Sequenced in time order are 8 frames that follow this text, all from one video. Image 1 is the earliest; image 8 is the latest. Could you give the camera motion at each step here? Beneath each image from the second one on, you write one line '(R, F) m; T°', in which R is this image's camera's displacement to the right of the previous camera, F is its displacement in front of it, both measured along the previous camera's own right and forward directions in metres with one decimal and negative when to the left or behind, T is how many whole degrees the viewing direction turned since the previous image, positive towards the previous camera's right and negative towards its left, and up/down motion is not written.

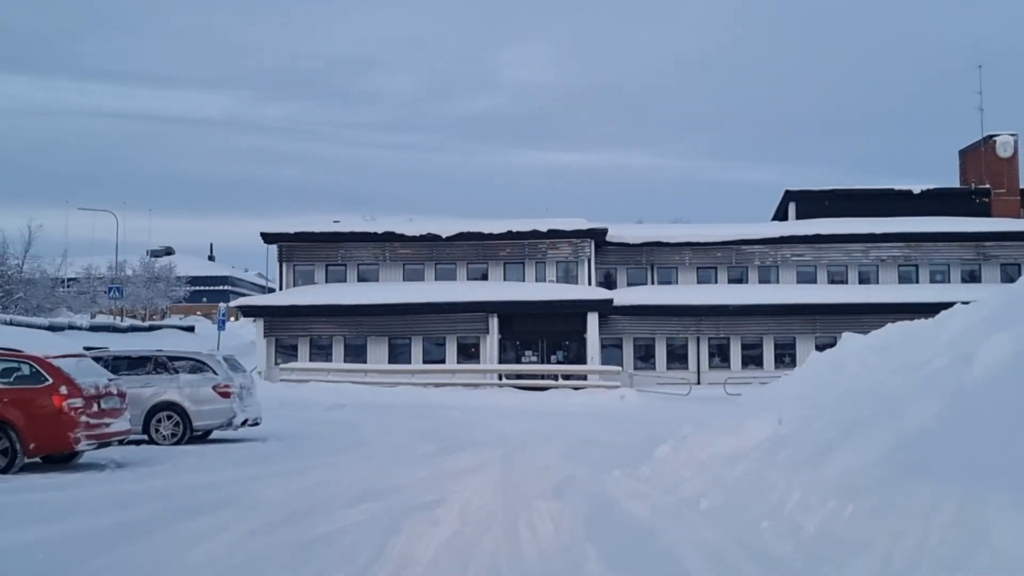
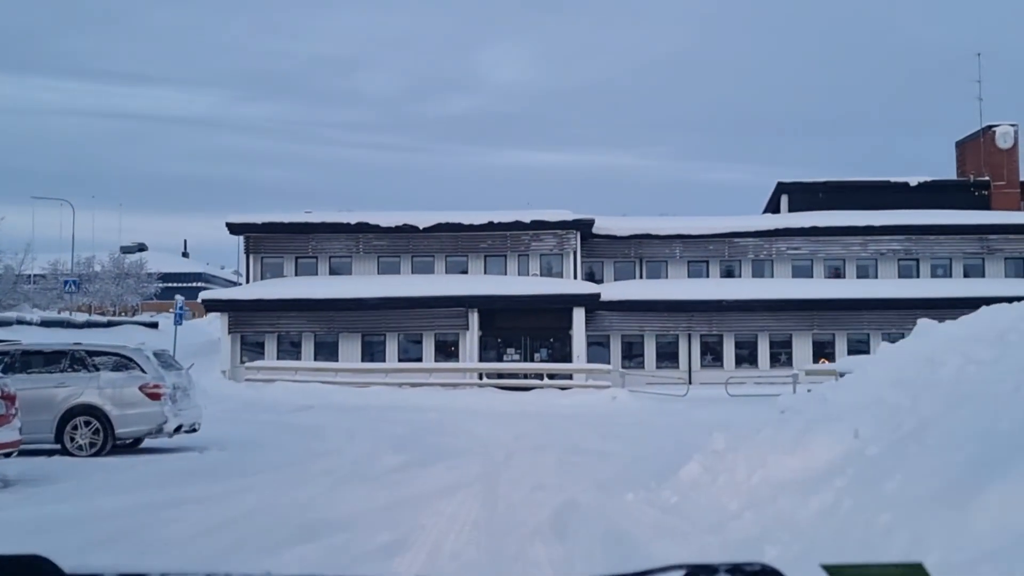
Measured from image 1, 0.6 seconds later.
(0.0, +2.1) m; +1°
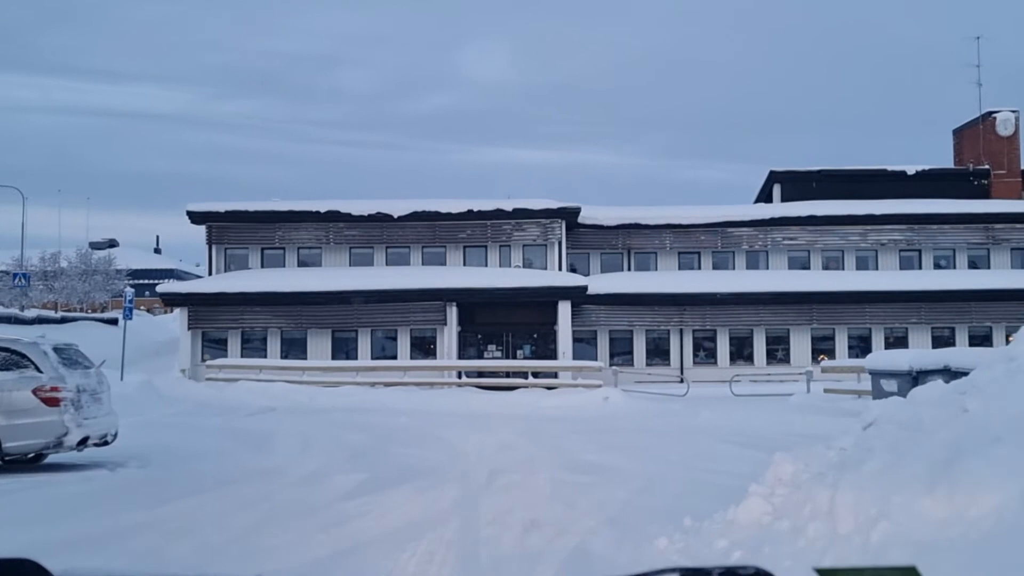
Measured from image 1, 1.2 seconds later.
(0.0, +2.2) m; +1°
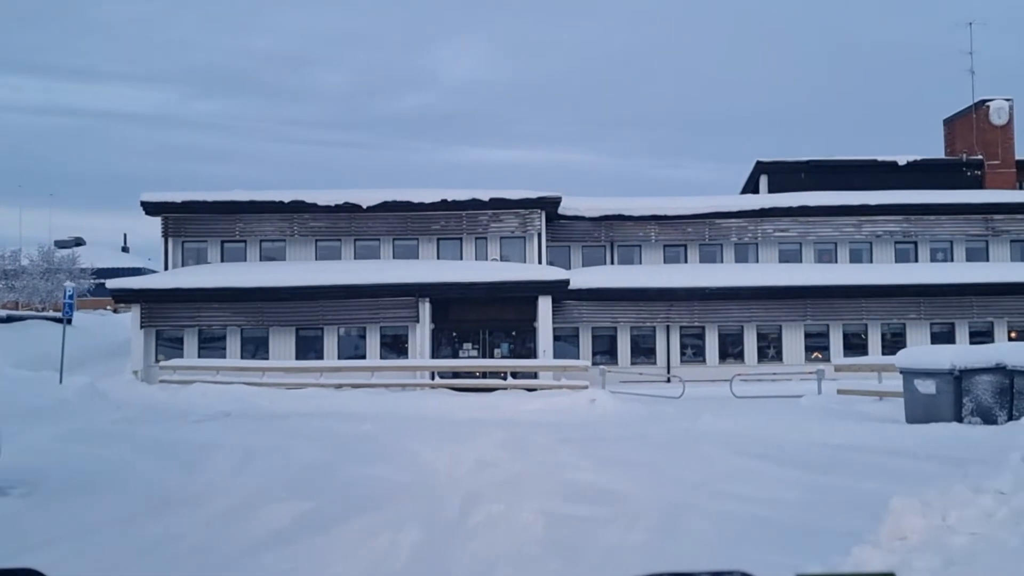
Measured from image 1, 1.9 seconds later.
(0.0, +2.0) m; +1°
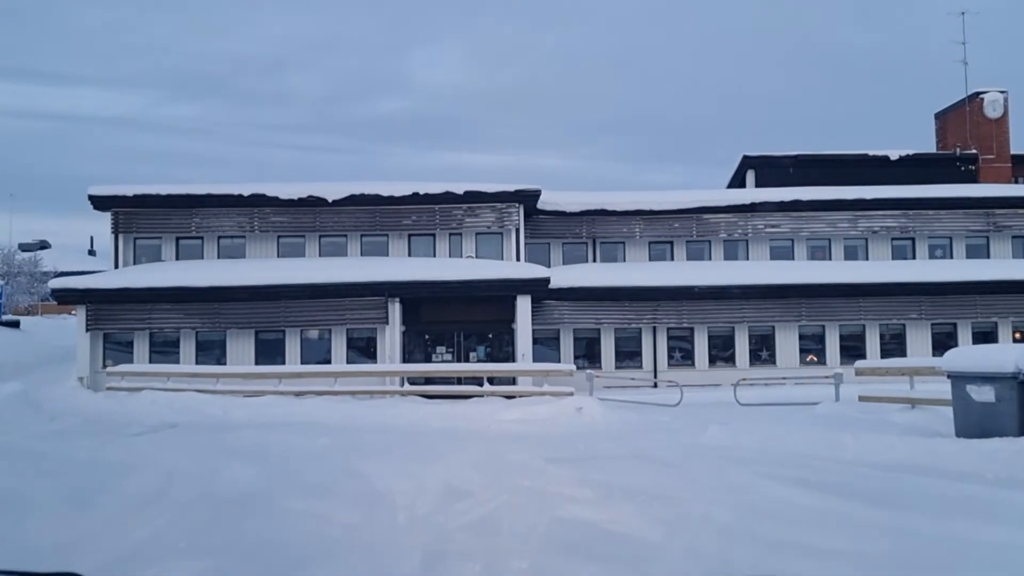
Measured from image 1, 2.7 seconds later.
(0.0, +2.0) m; +1°
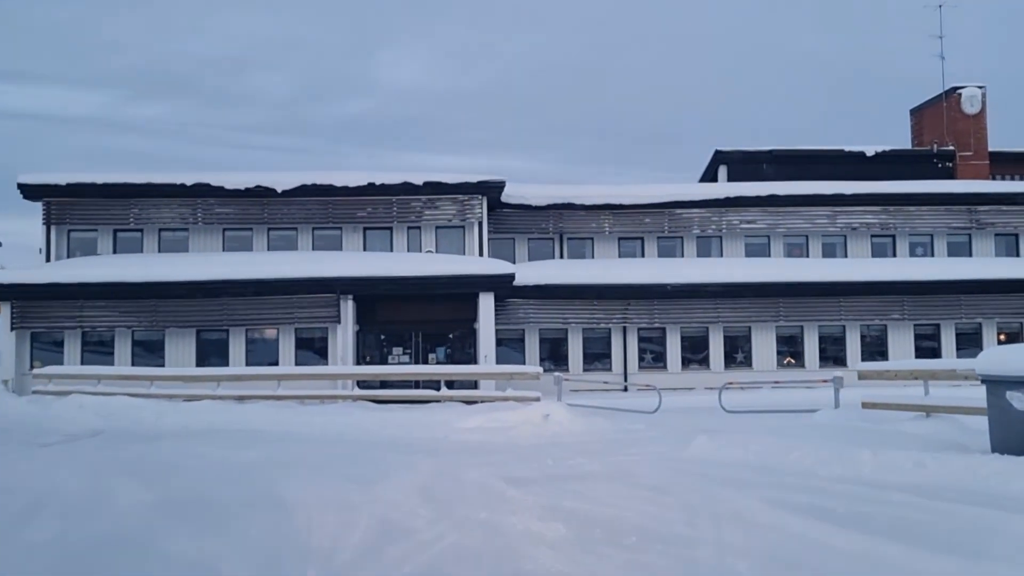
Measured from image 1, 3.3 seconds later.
(+0.1, +1.7) m; +2°
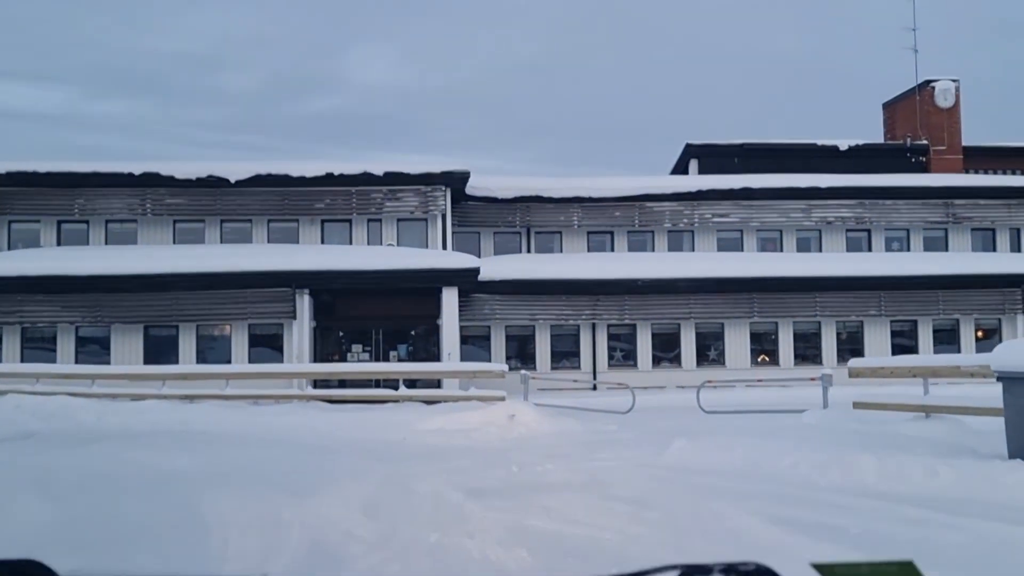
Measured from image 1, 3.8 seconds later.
(+0.1, +1.1) m; +2°
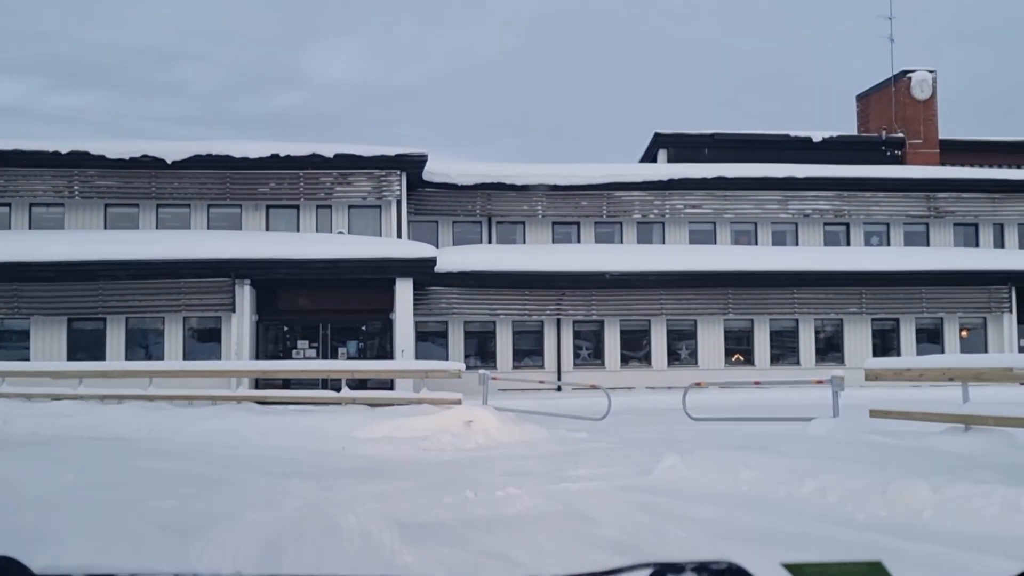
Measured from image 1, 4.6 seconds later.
(0.0, +1.8) m; +2°
